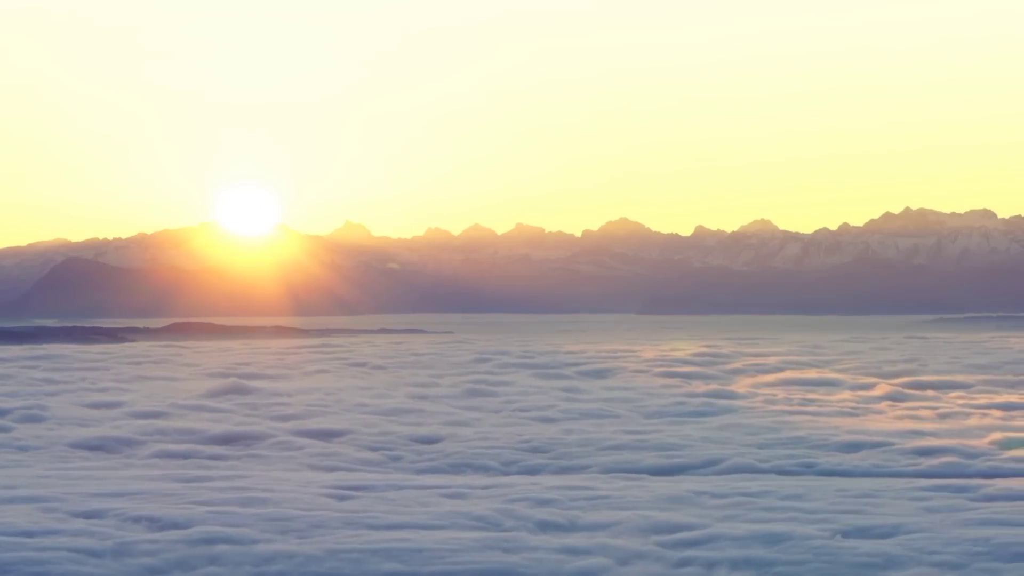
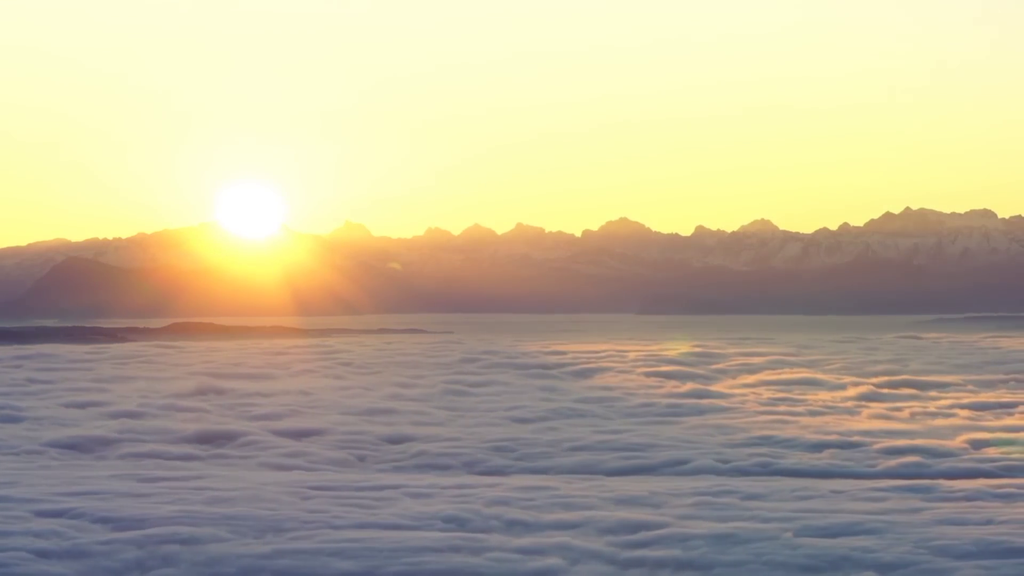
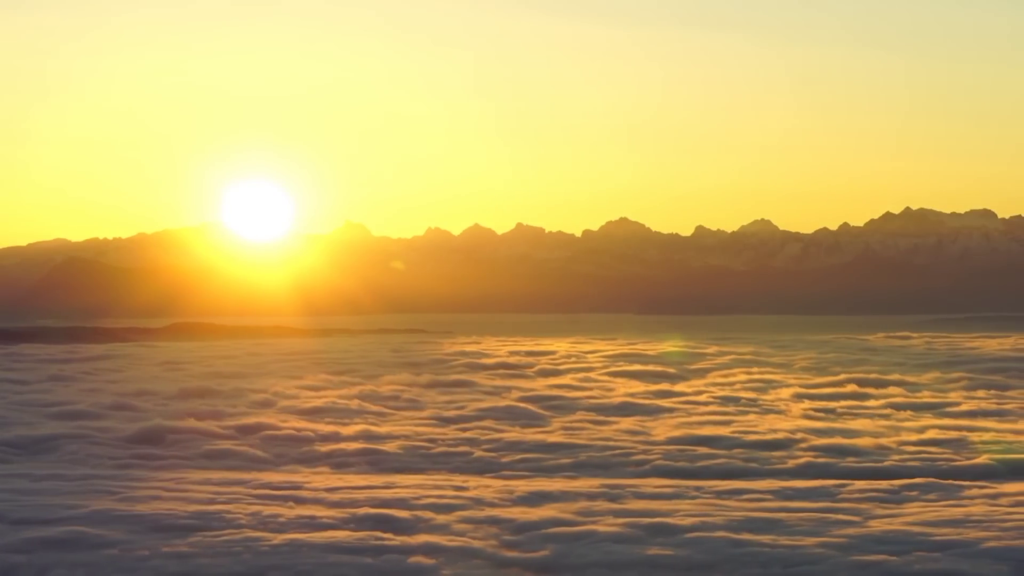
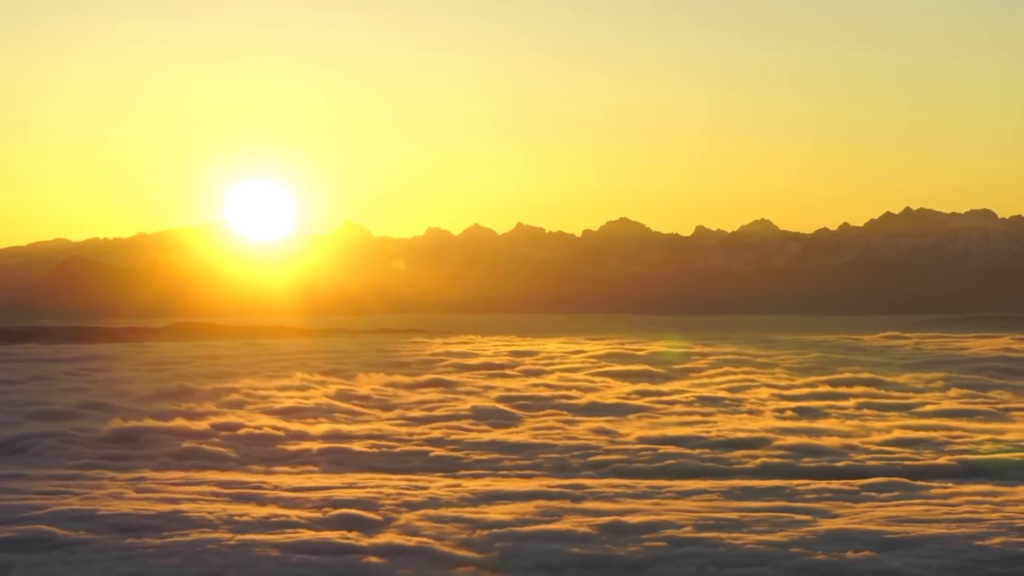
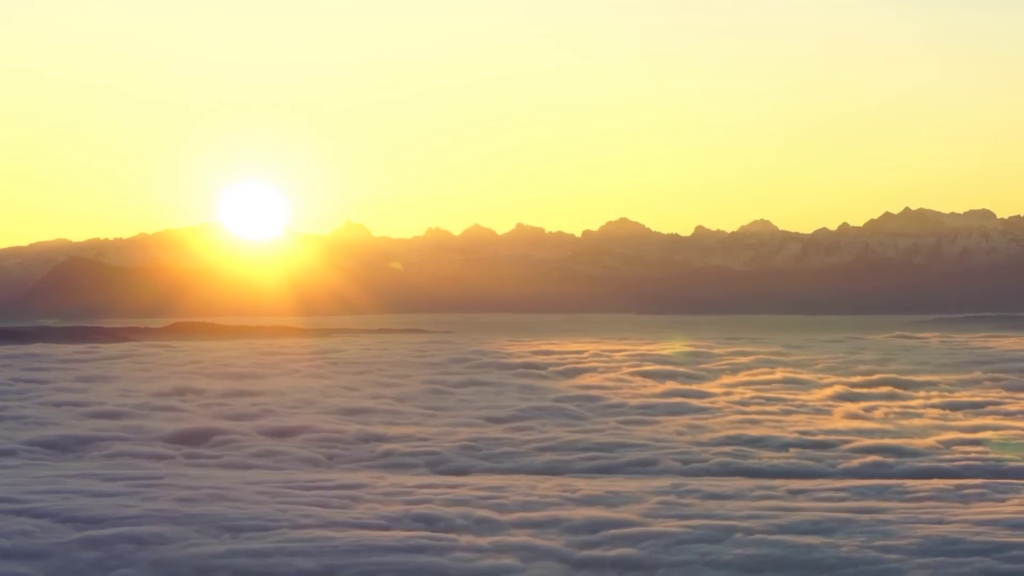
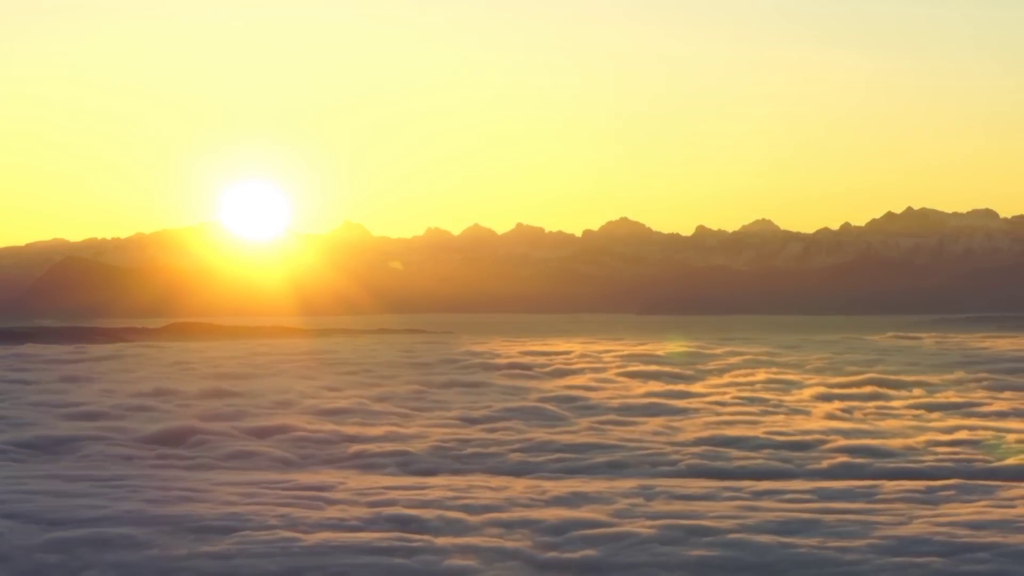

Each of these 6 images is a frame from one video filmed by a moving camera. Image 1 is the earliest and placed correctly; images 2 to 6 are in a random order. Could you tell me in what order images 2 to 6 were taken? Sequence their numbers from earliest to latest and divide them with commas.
2, 5, 6, 3, 4
